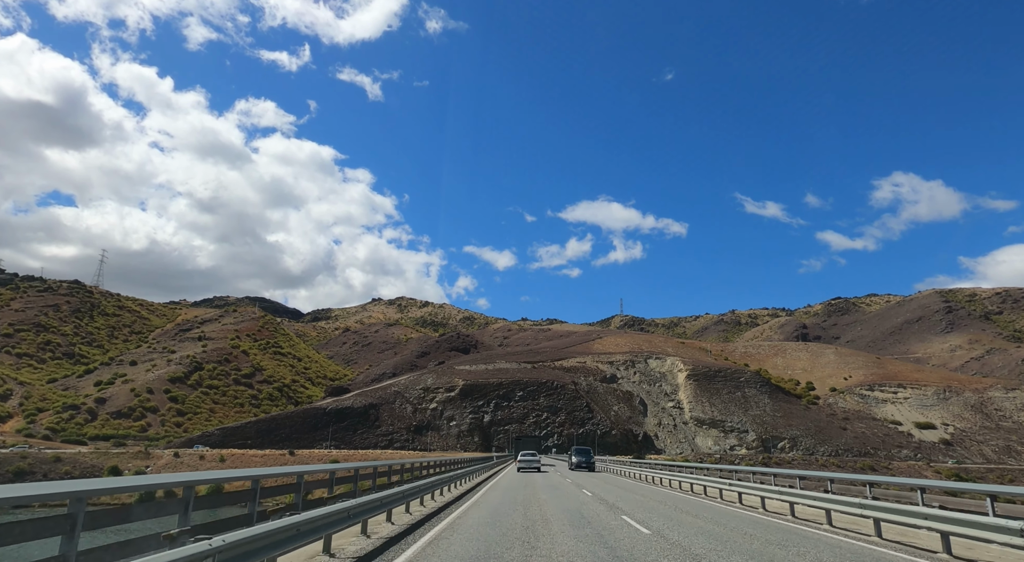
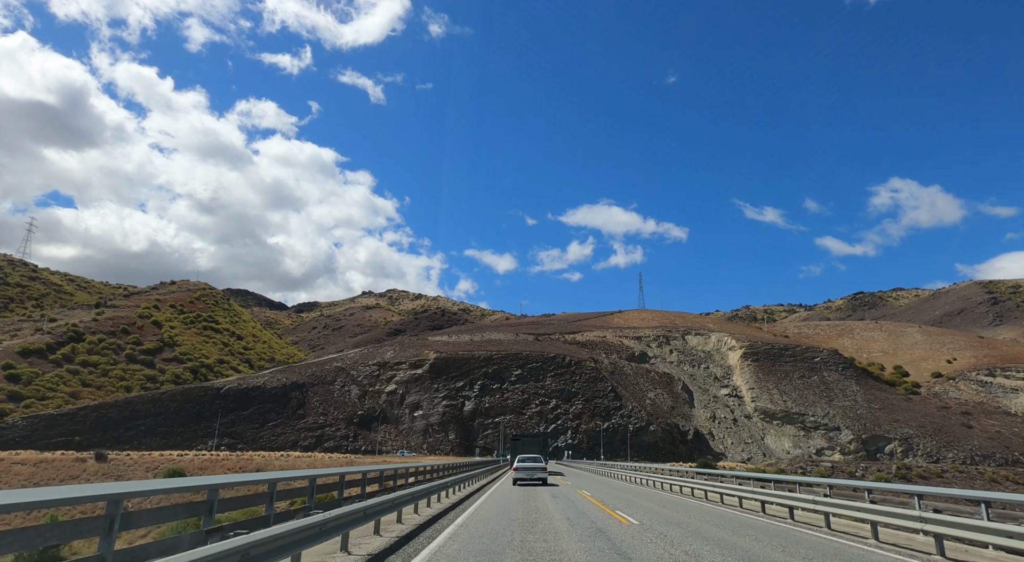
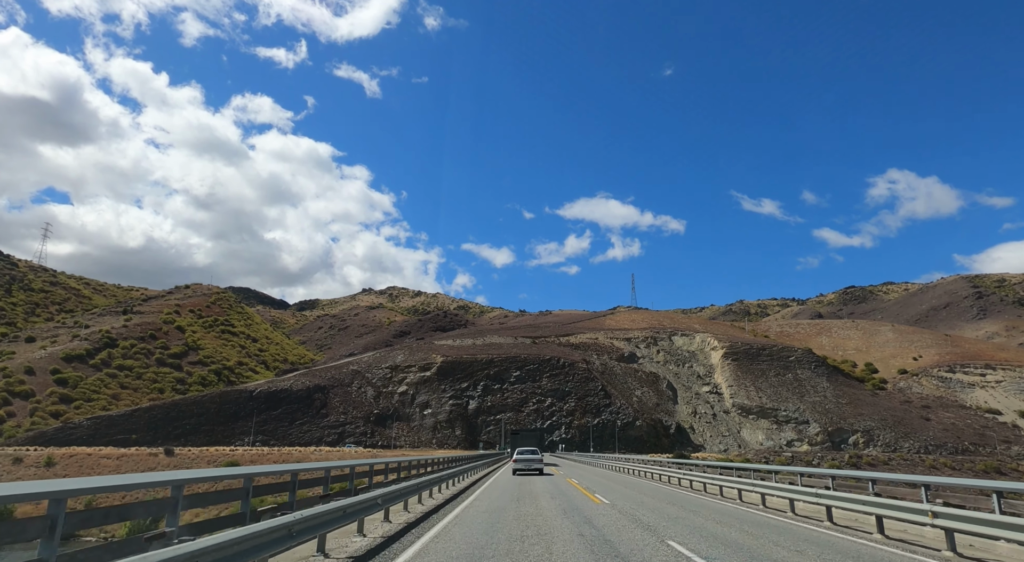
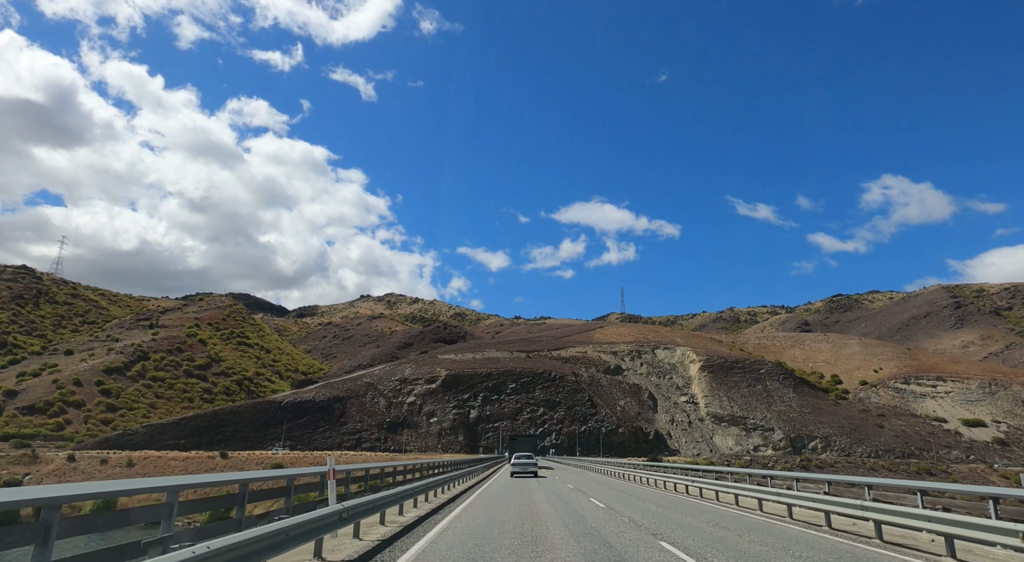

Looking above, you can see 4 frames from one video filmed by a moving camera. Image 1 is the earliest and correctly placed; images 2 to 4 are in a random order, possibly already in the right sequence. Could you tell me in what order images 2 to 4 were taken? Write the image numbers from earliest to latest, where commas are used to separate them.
4, 3, 2
